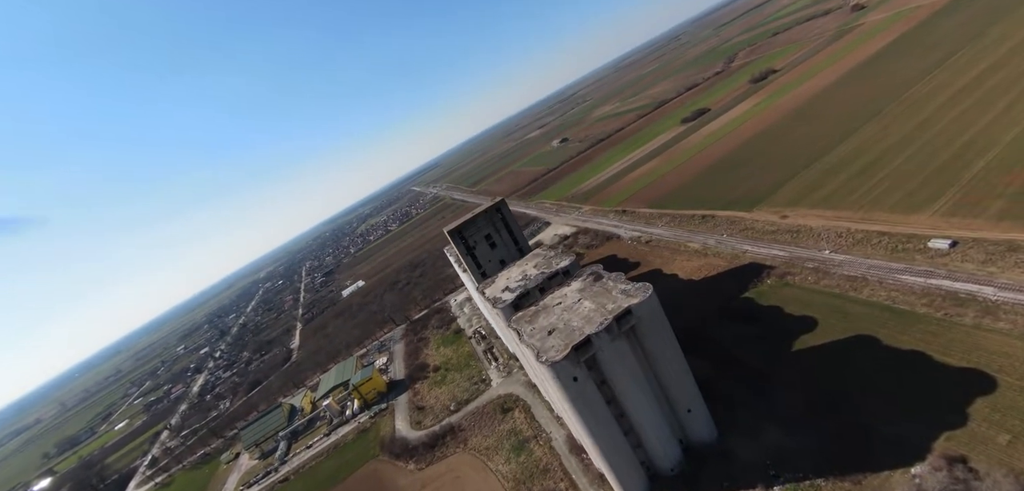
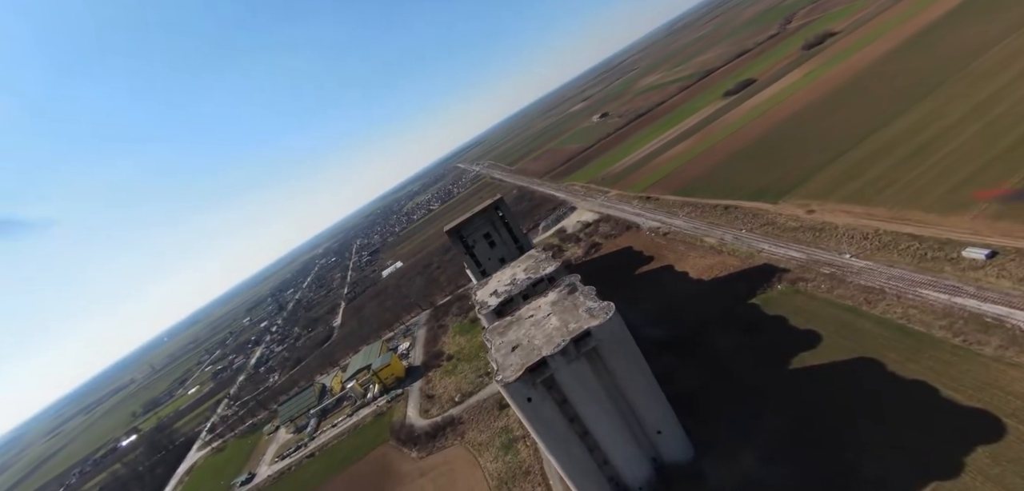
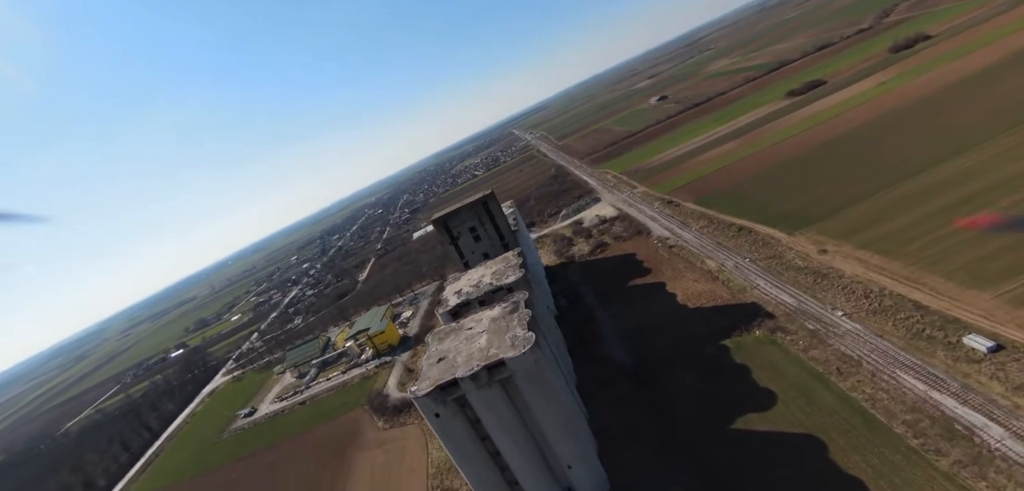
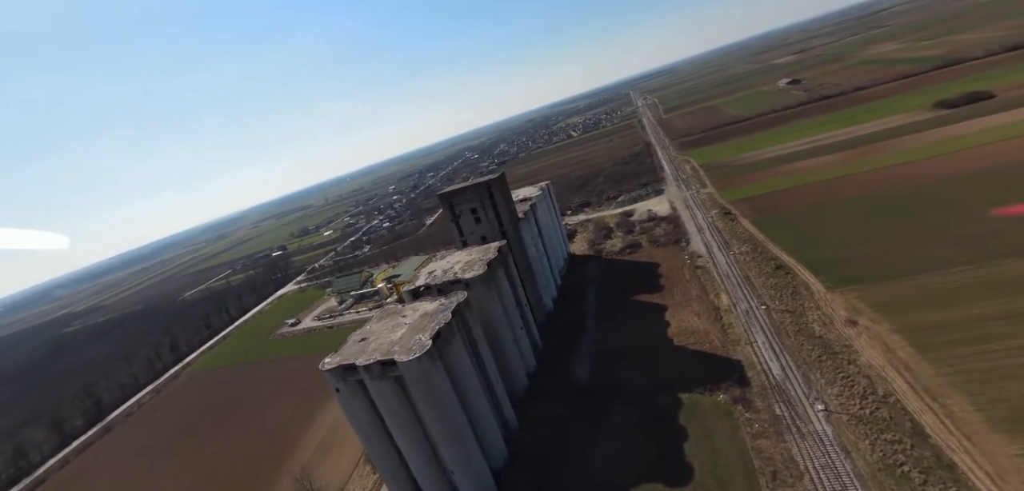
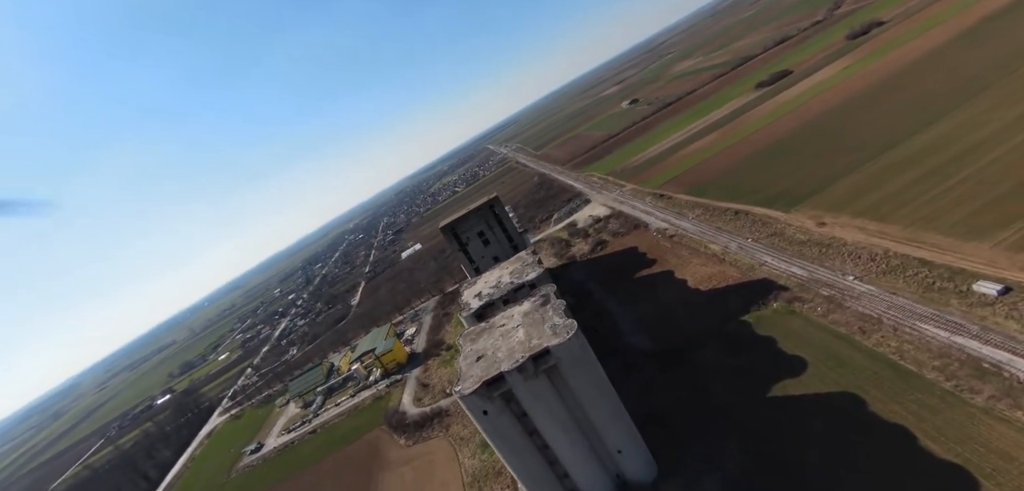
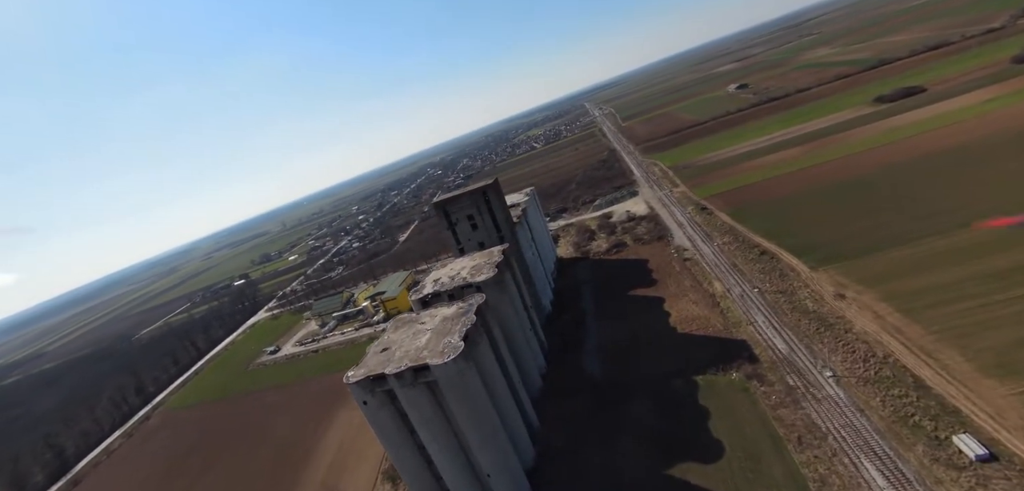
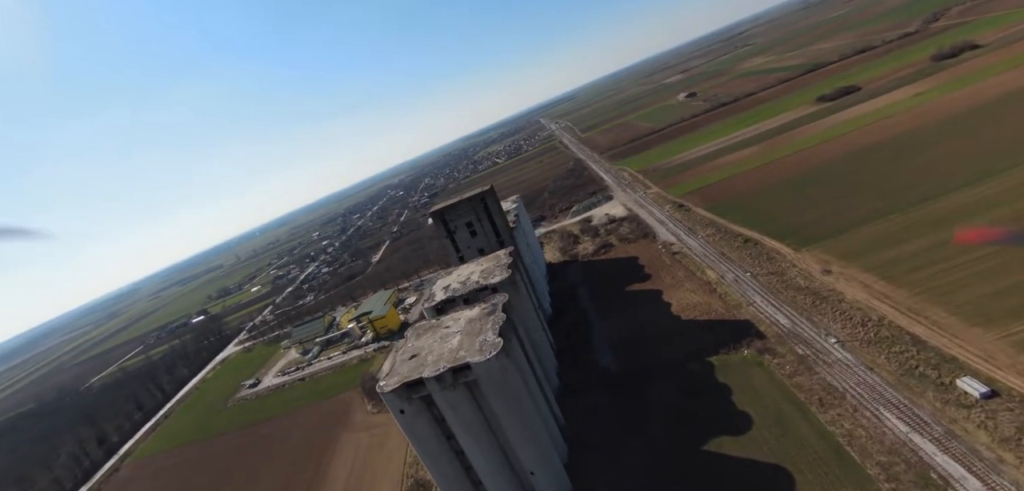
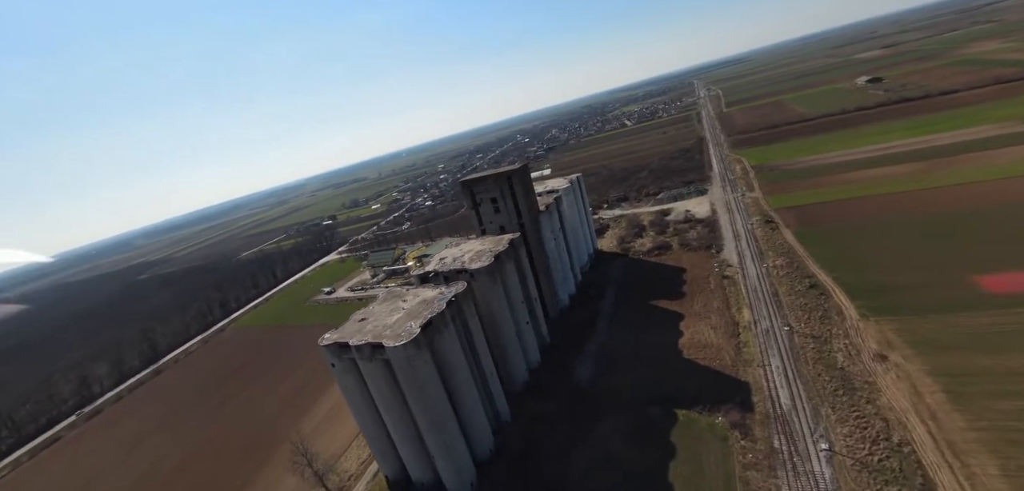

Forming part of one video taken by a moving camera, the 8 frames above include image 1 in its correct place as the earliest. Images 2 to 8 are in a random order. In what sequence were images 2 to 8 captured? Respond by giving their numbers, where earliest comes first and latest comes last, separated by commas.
2, 5, 3, 7, 6, 4, 8
